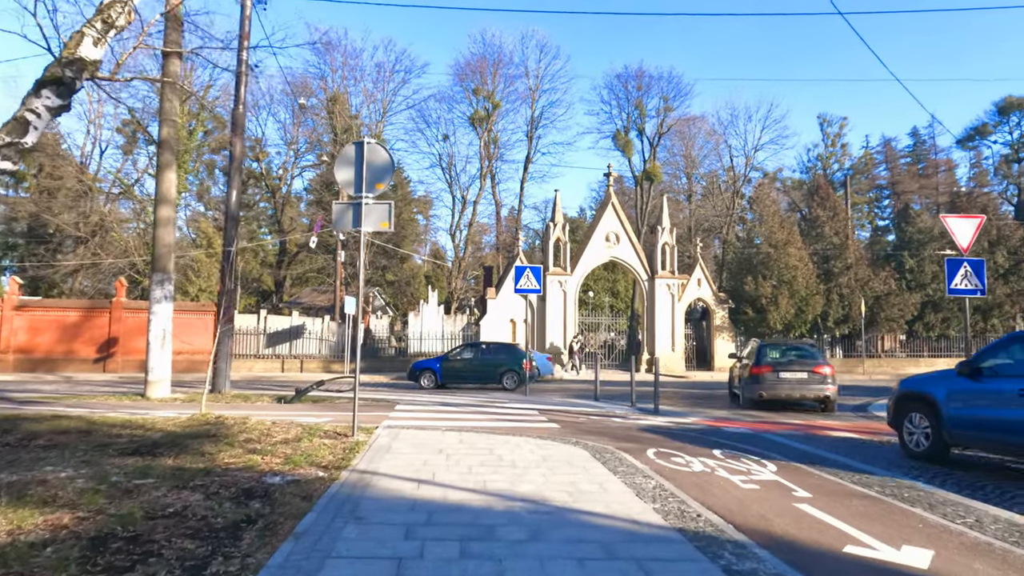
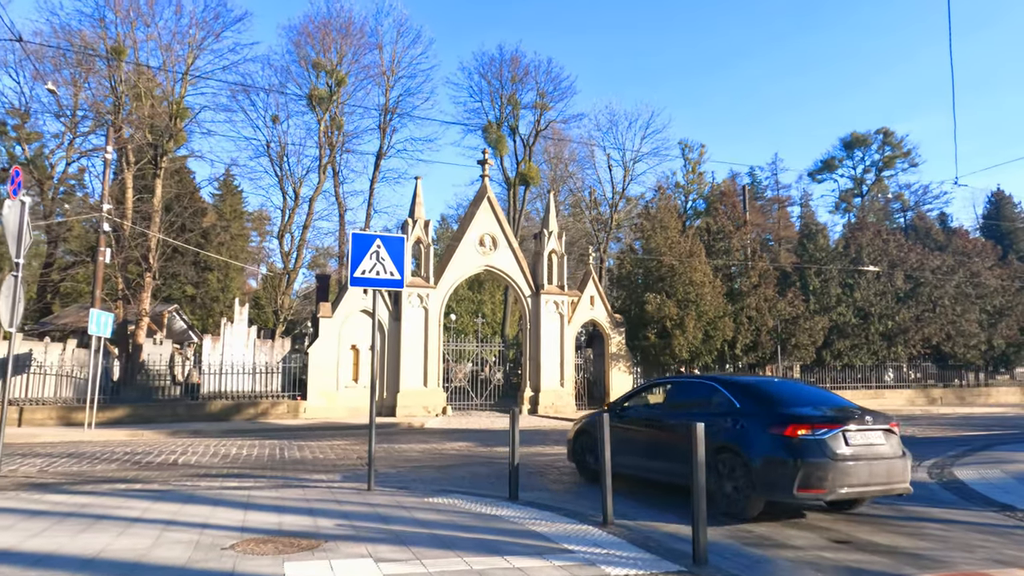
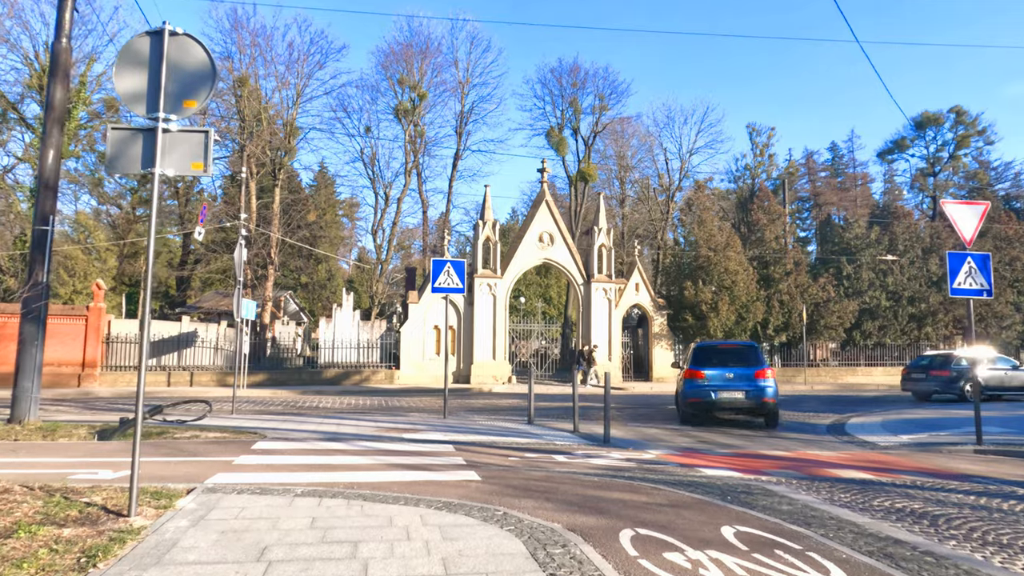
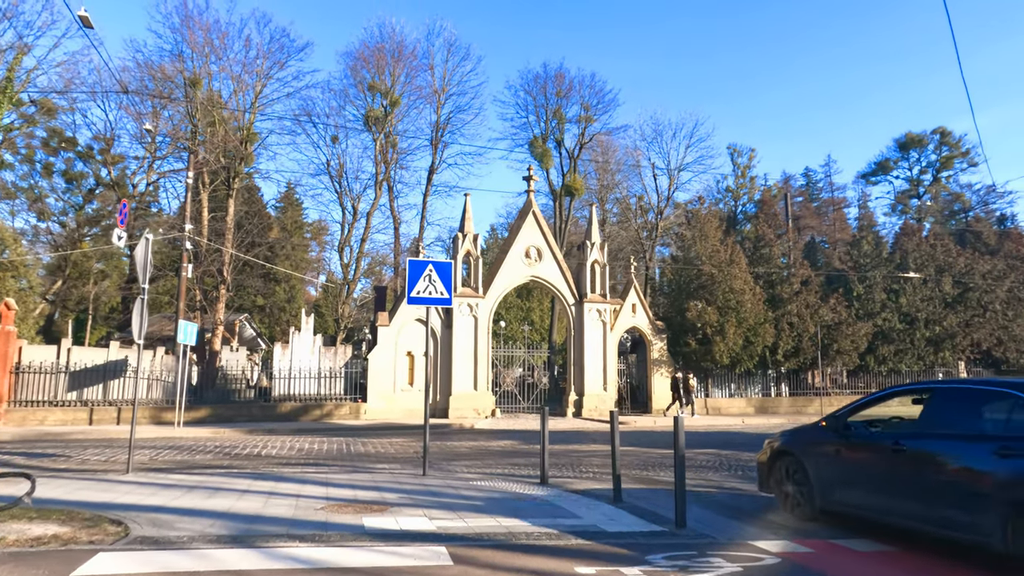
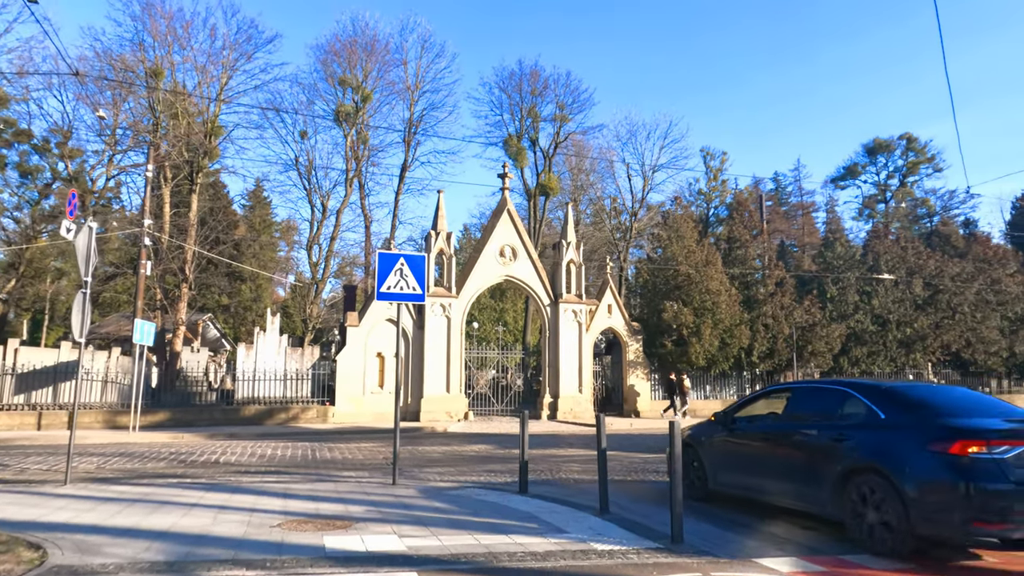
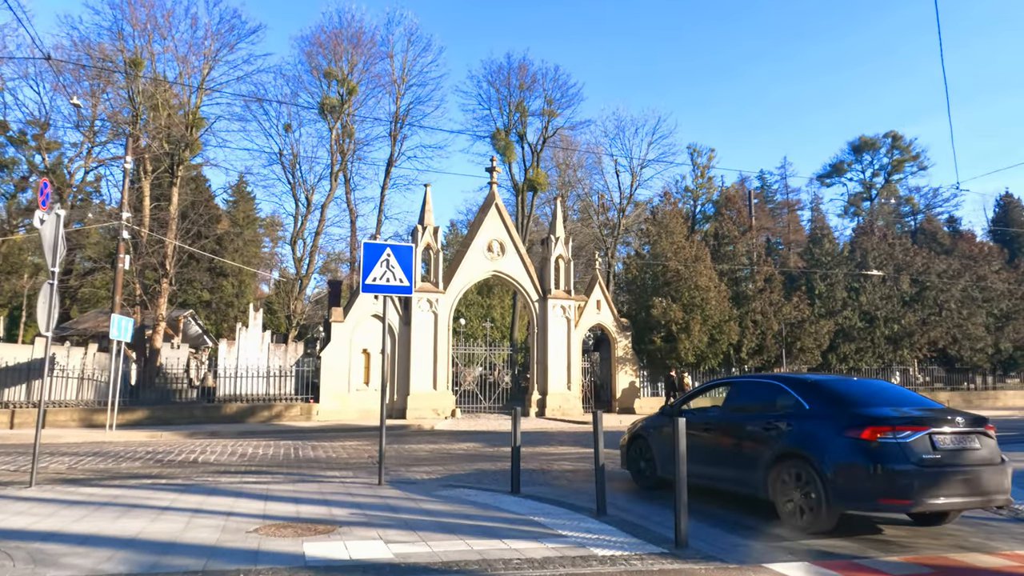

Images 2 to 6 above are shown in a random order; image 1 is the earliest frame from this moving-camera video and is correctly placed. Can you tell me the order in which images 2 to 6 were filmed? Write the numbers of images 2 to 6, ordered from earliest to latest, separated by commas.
3, 4, 5, 6, 2
